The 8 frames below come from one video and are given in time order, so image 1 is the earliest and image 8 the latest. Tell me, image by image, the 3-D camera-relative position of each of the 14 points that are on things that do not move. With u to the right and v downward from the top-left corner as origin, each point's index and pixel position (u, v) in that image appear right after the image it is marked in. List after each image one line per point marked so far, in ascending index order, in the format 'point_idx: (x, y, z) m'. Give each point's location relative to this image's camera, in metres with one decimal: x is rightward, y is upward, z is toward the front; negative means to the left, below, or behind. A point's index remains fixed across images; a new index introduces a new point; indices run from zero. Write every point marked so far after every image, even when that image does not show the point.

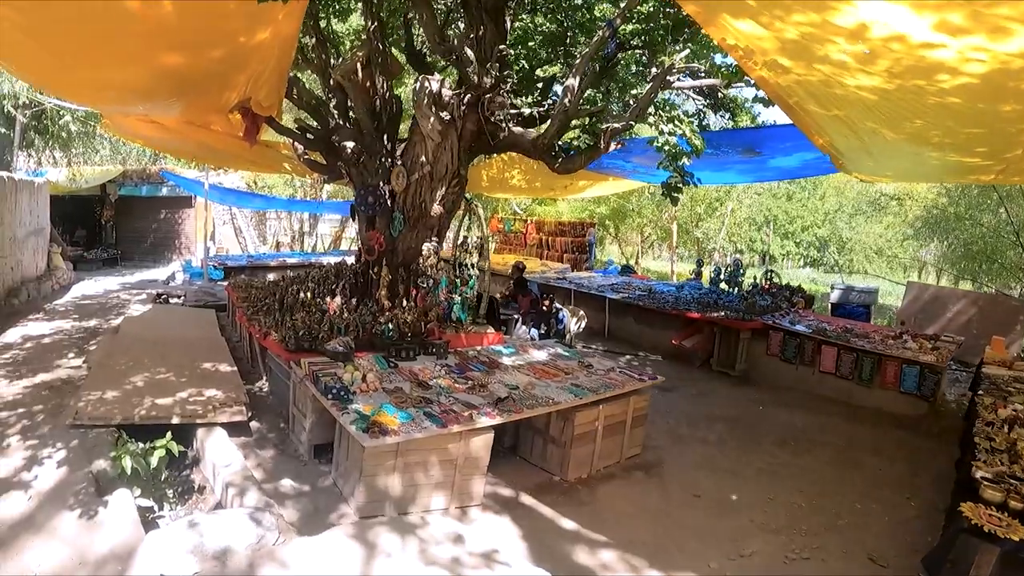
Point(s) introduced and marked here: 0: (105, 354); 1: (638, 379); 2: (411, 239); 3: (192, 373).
0: (-3.1, -0.5, +4.5) m
1: (+1.0, -0.7, +4.8) m
2: (-0.9, +0.4, +5.2) m
3: (-2.3, -0.6, +4.2) m
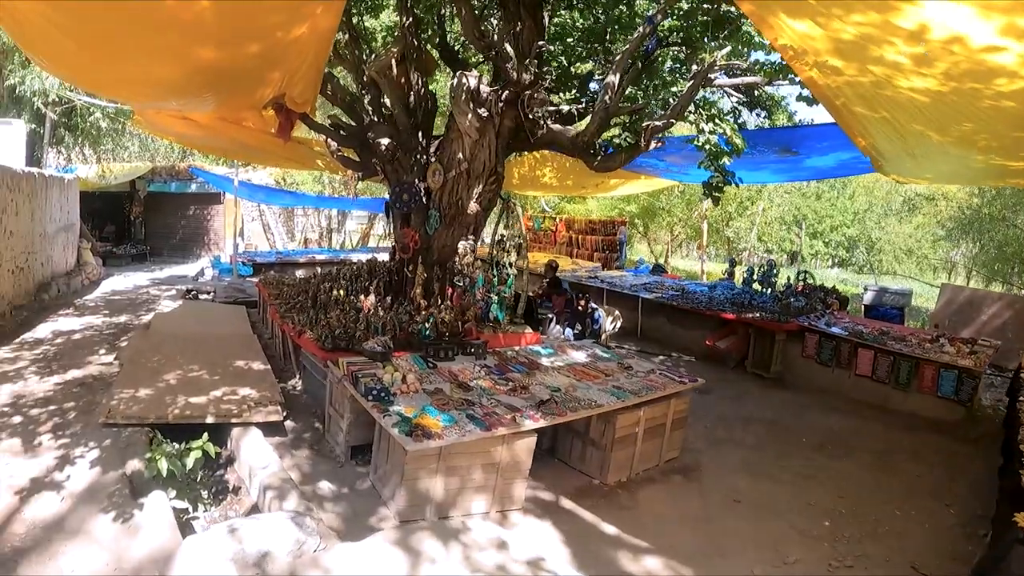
0: (-2.8, -0.5, +4.5) m
1: (+1.3, -0.7, +4.7) m
2: (-0.6, +0.4, +5.1) m
3: (-2.0, -0.6, +4.1) m
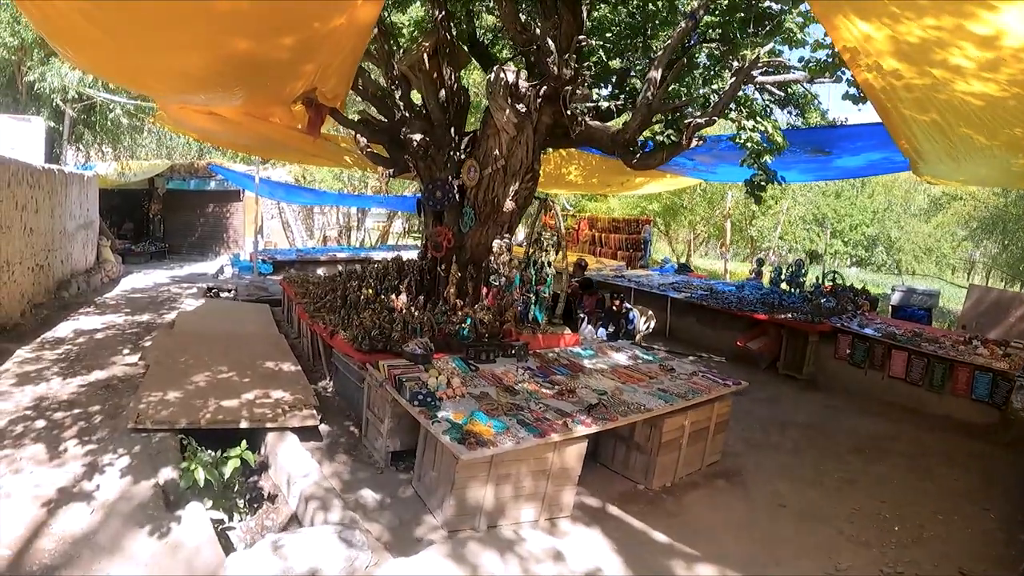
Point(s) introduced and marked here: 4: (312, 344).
0: (-2.5, -0.5, +4.4) m
1: (+1.6, -0.7, +4.6) m
2: (-0.3, +0.4, +5.0) m
3: (-1.7, -0.6, +4.0) m
4: (-1.7, -0.5, +5.3) m
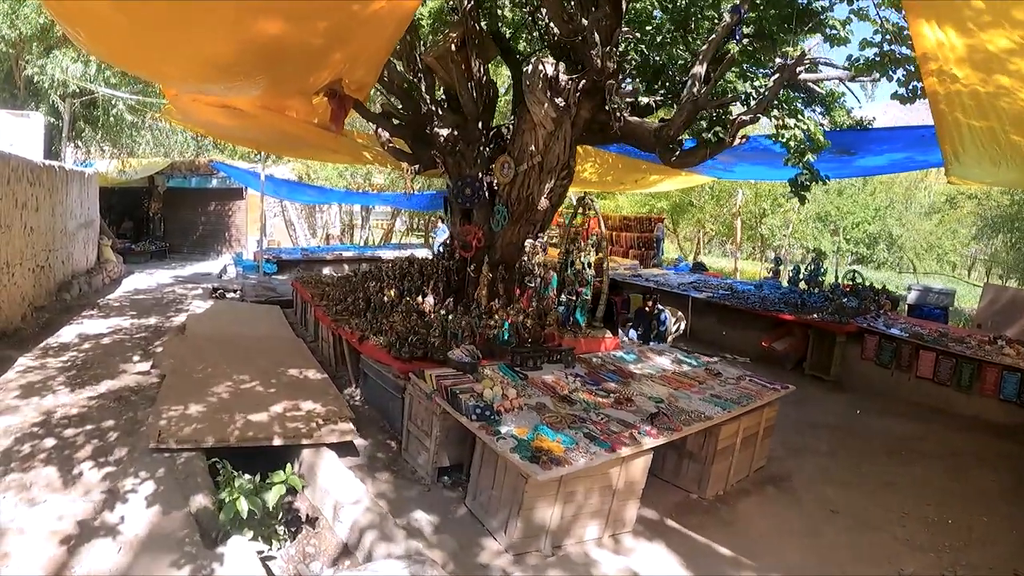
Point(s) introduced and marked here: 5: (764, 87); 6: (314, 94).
0: (-2.3, -0.5, +4.1) m
1: (+1.8, -0.7, +4.3) m
2: (0.0, +0.4, +4.8) m
3: (-1.5, -0.6, +3.8) m
4: (-1.5, -0.5, +5.1) m
5: (+2.0, +1.7, +5.0) m
6: (-1.4, +1.4, +4.3) m
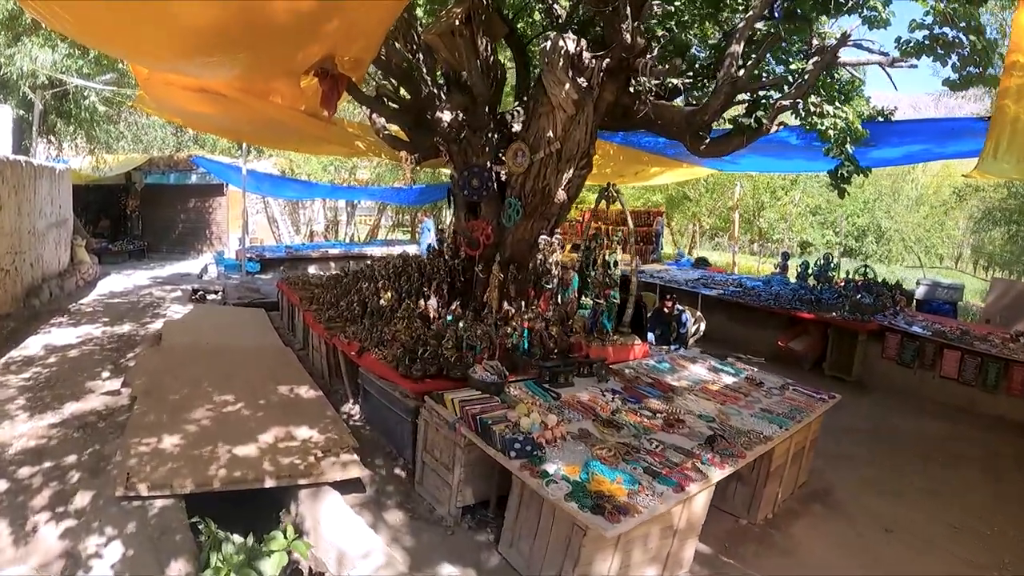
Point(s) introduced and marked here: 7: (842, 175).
0: (-2.1, -0.5, +3.6) m
1: (+2.0, -0.7, +3.9) m
2: (+0.1, +0.4, +4.3) m
3: (-1.3, -0.6, +3.3) m
4: (-1.4, -0.5, +4.6) m
5: (+2.1, +1.7, +4.6) m
6: (-1.3, +1.3, +3.8) m
7: (+2.4, +0.9, +4.6) m
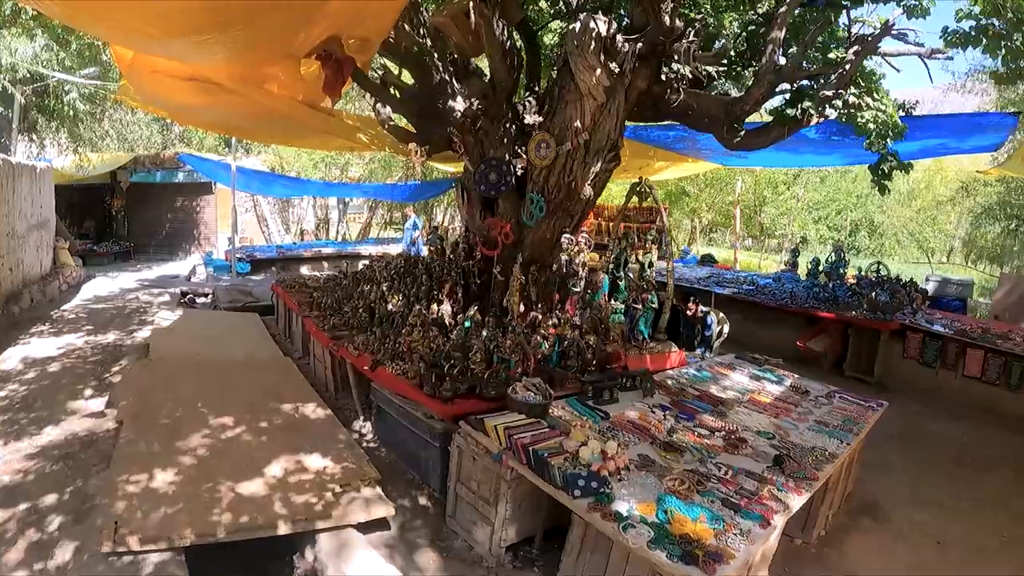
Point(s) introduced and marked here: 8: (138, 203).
0: (-2.0, -0.6, +3.3) m
1: (+2.1, -0.7, +3.6) m
2: (+0.2, +0.4, +4.0) m
3: (-1.2, -0.7, +2.9) m
4: (-1.2, -0.6, +4.2) m
5: (+2.3, +1.7, +4.3) m
6: (-1.2, +1.3, +3.4) m
7: (+2.6, +0.9, +4.3) m
8: (-7.7, +1.8, +12.7) m
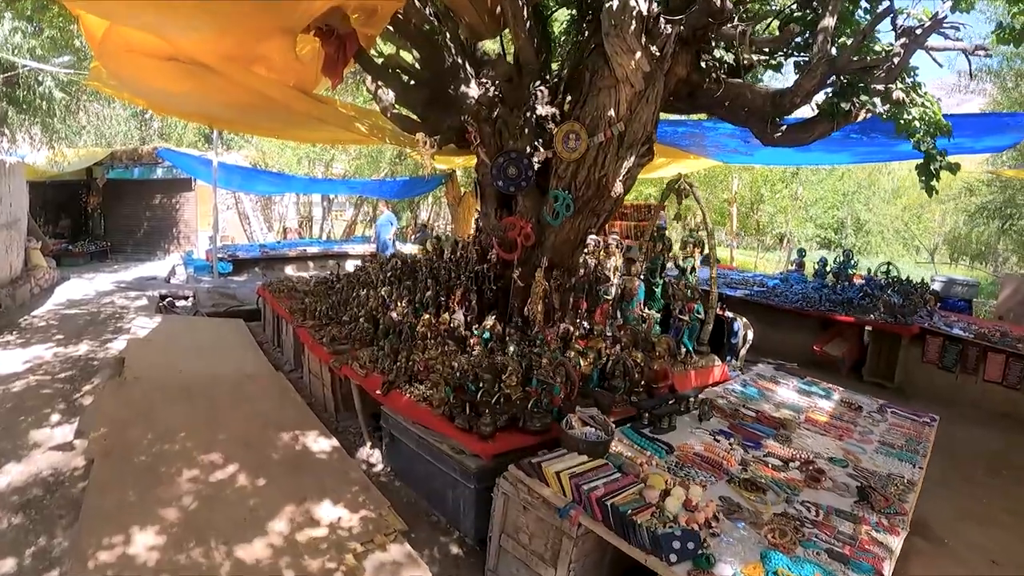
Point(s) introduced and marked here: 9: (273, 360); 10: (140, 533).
0: (-1.8, -0.6, +2.8) m
1: (+2.3, -0.7, +3.3) m
2: (+0.4, +0.3, +3.6) m
3: (-1.0, -0.7, +2.5) m
4: (-1.1, -0.6, +3.8) m
5: (+2.4, +1.7, +3.9) m
6: (-1.0, +1.2, +3.0) m
7: (+2.7, +0.8, +4.0) m
8: (-7.8, +1.7, +12.1) m
9: (-2.1, -0.6, +5.5) m
10: (-1.2, -0.8, +2.0) m
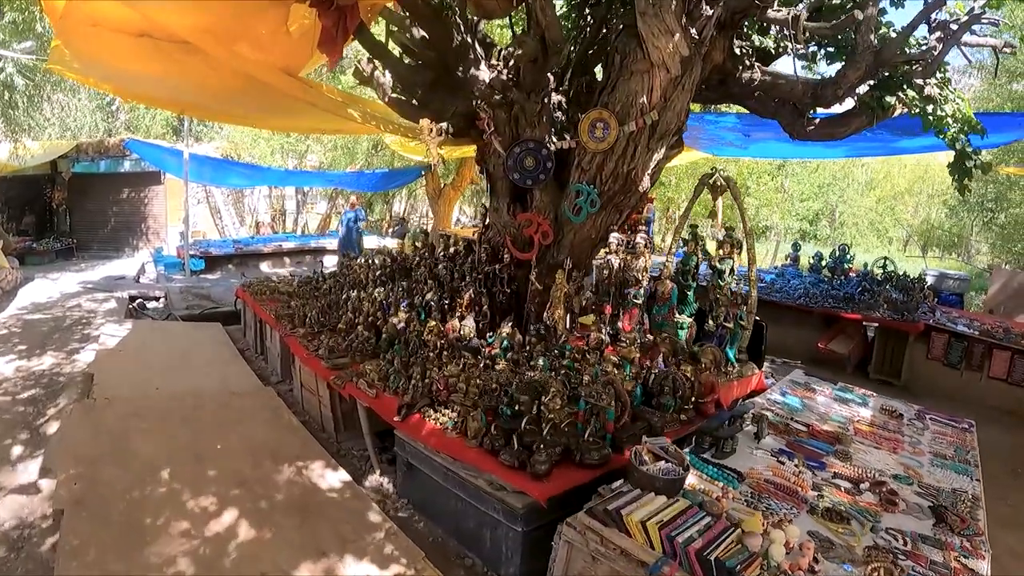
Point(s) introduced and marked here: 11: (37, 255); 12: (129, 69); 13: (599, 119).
0: (-1.7, -0.7, +2.5) m
1: (+2.4, -0.7, +3.1) m
2: (+0.5, +0.3, +3.3) m
3: (-0.8, -0.8, +2.2) m
4: (-1.0, -0.6, +3.5) m
5: (+2.5, +1.7, +3.7) m
6: (-0.9, +1.2, +2.7) m
7: (+2.8, +0.8, +3.8) m
8: (-8.0, +1.7, +11.5) m
9: (-2.1, -0.6, +5.1) m
10: (-1.0, -0.8, +1.7) m
11: (-7.9, +0.5, +10.2) m
12: (-2.0, +1.2, +3.2) m
13: (+0.4, +0.8, +3.1) m
